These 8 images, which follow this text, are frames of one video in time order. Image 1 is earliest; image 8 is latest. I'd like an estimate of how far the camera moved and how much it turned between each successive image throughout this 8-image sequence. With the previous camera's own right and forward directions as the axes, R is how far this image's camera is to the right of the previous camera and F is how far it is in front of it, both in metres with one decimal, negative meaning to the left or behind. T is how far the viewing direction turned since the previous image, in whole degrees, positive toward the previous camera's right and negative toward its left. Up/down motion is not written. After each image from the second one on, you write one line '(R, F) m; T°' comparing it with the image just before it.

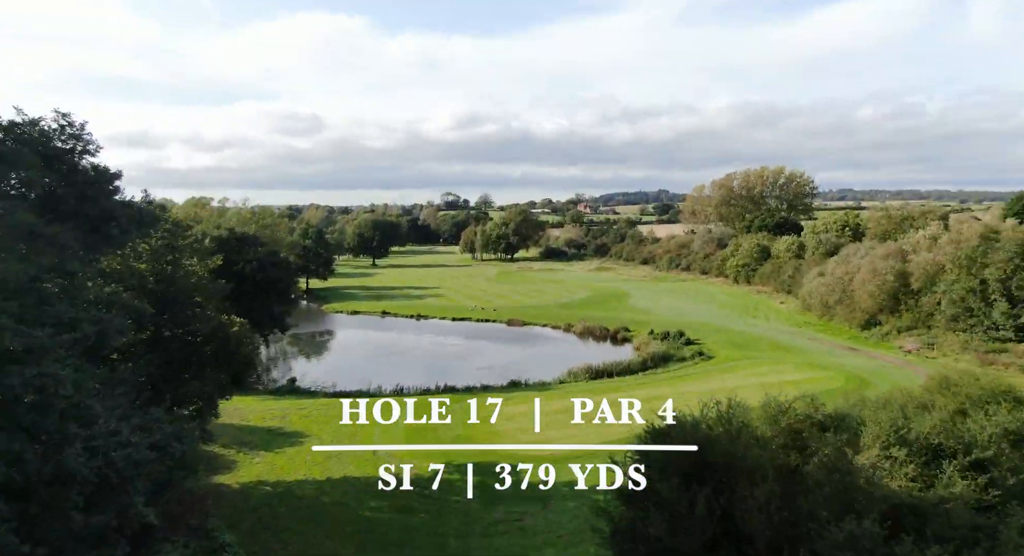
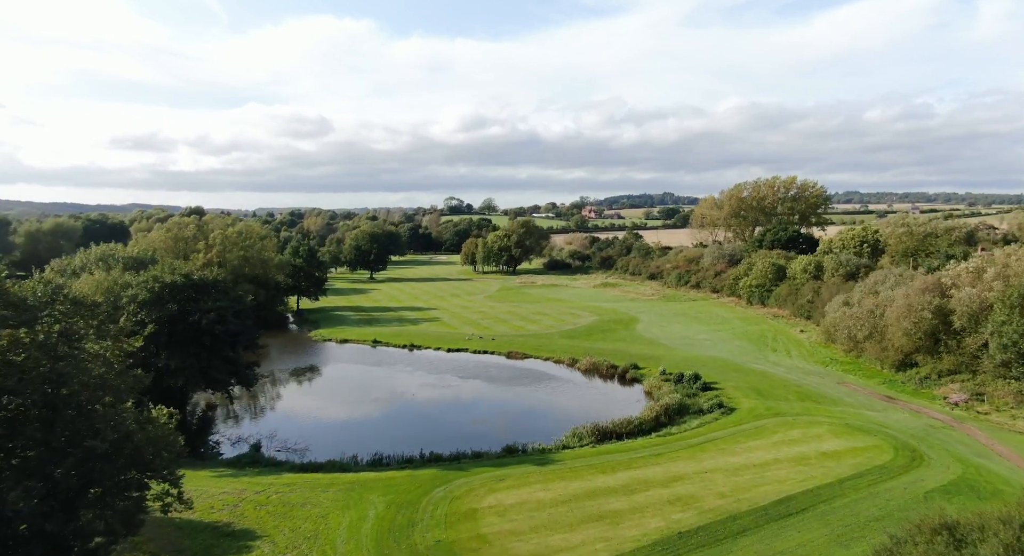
(+0.3, +3.8) m; 0°
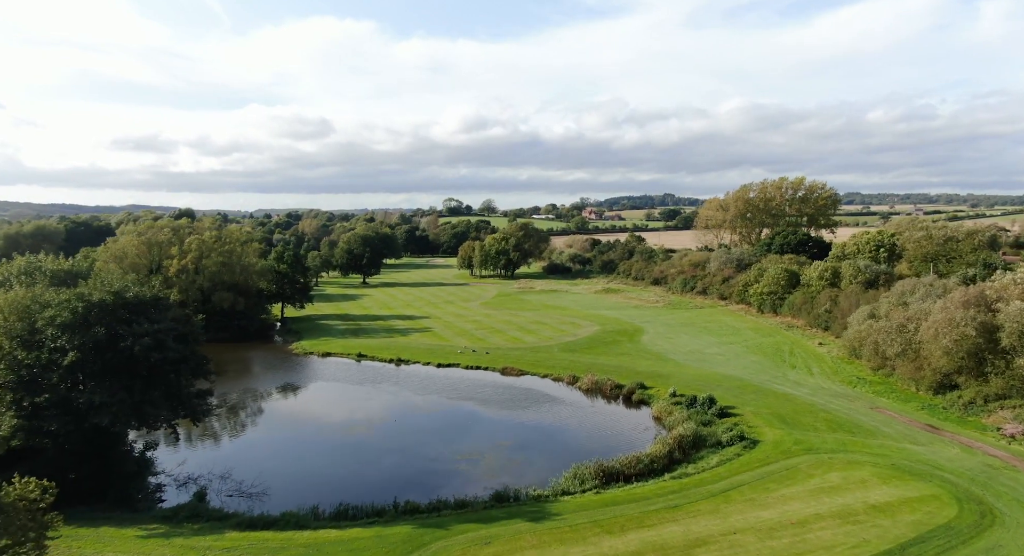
(+0.3, +4.0) m; 0°
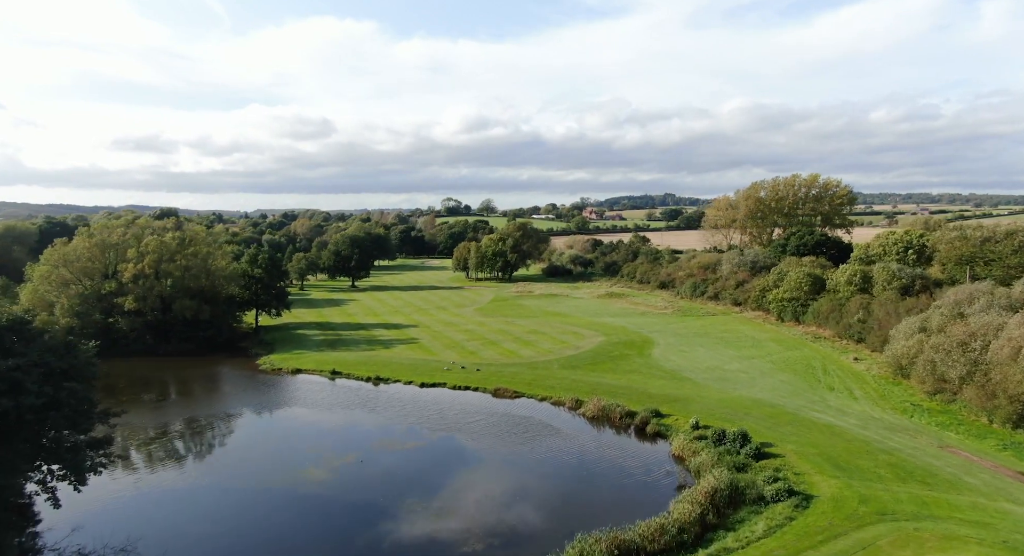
(+0.4, +5.9) m; 0°
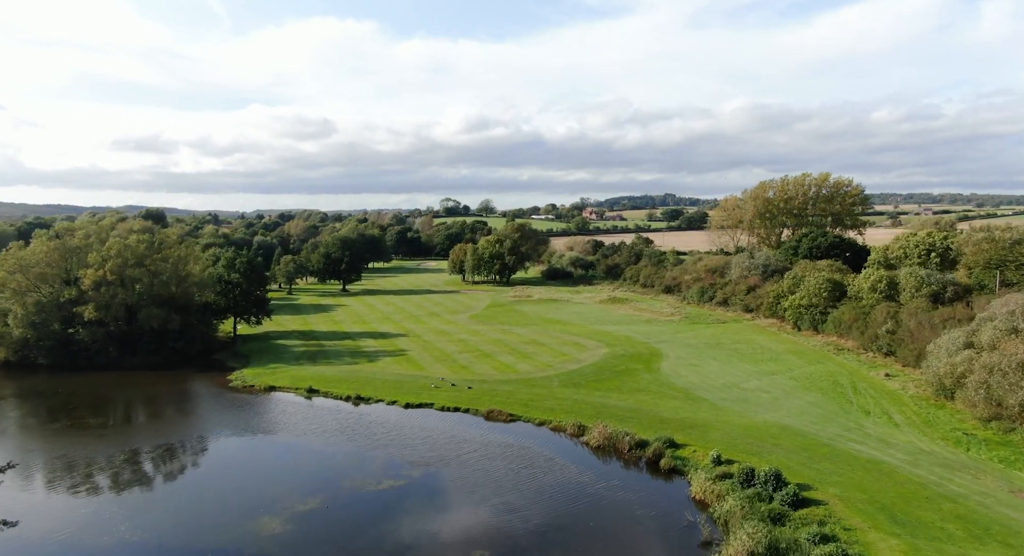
(+0.2, +4.2) m; 0°
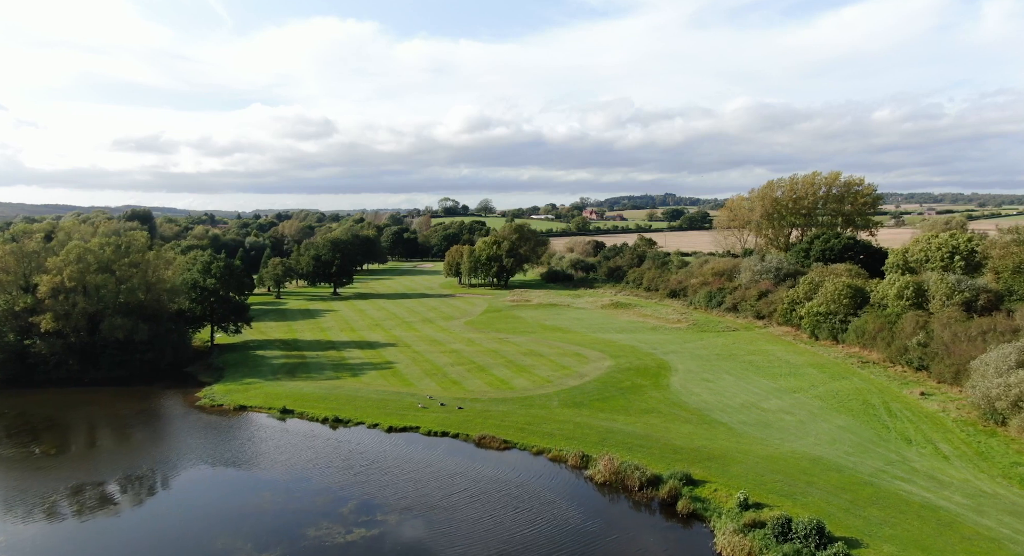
(+0.2, +3.9) m; 0°
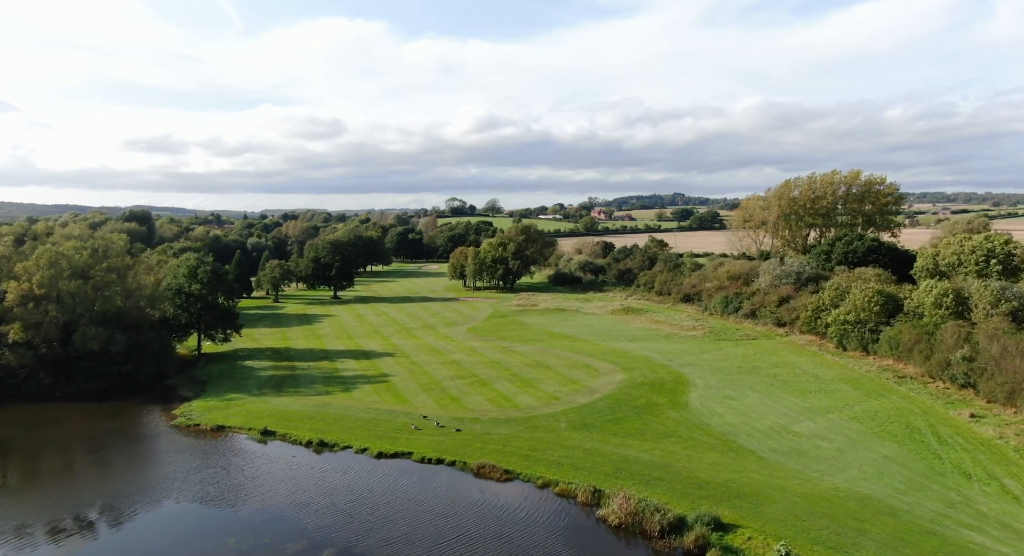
(+0.2, +3.4) m; -1°
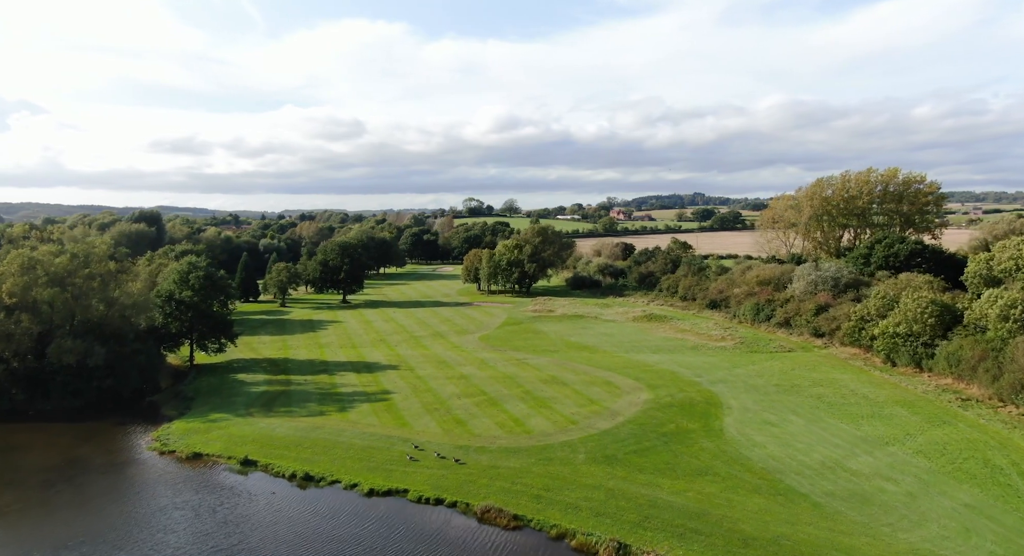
(+0.3, +4.1) m; -1°
